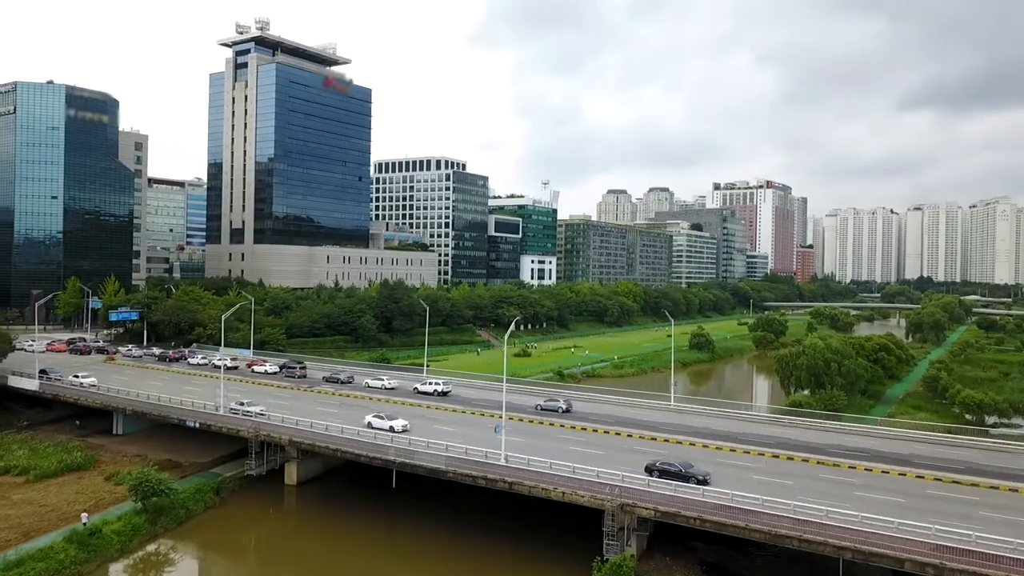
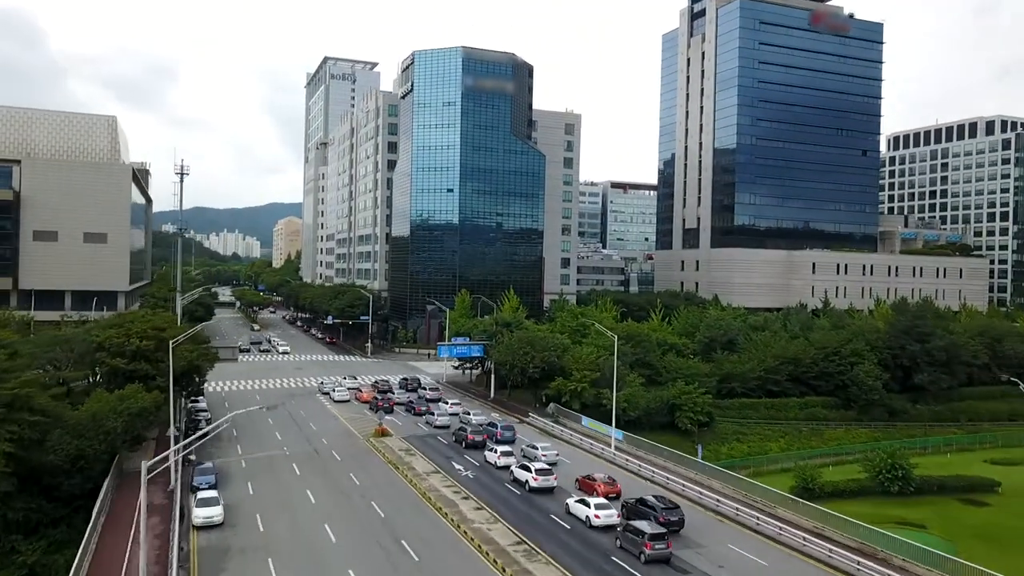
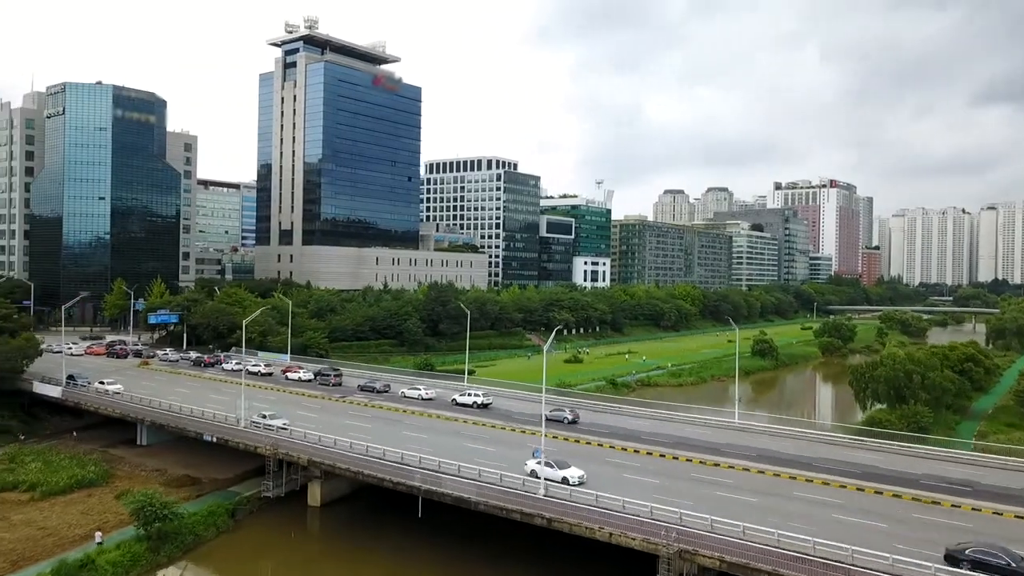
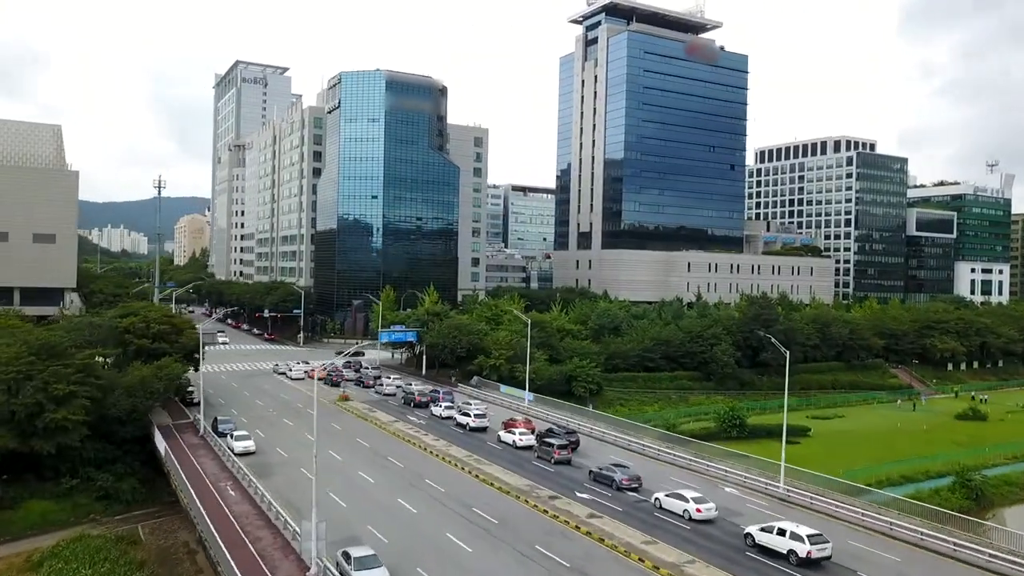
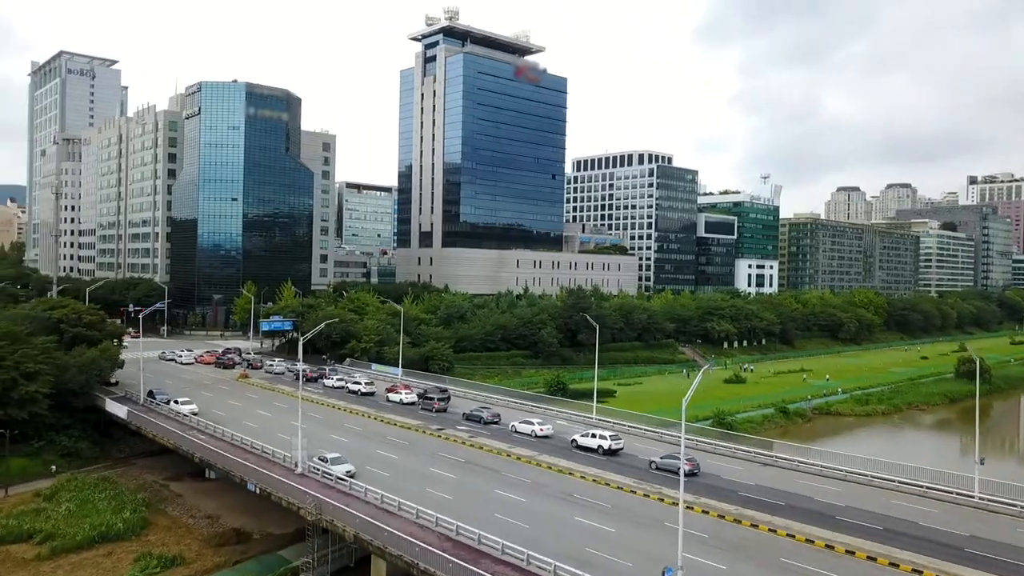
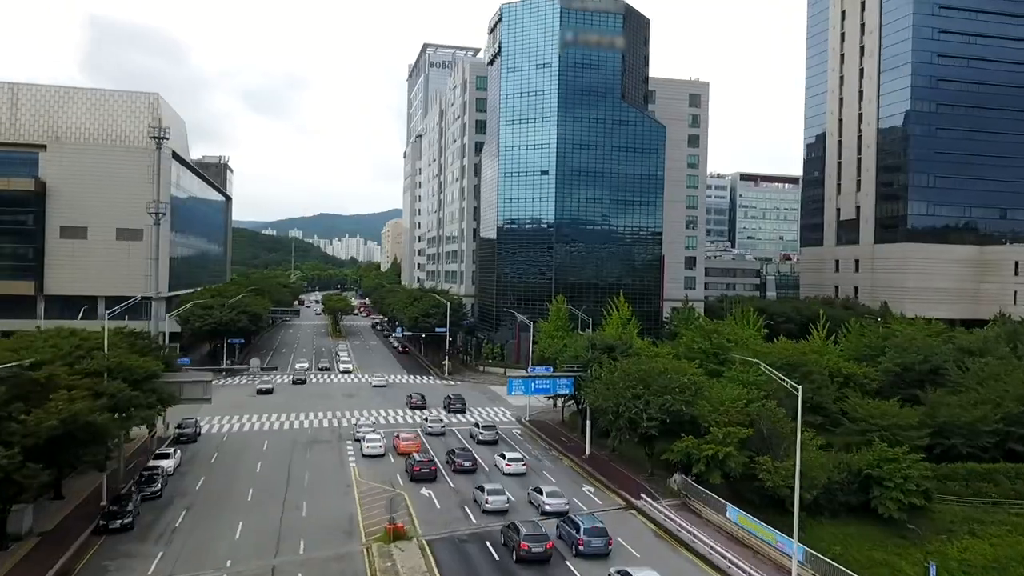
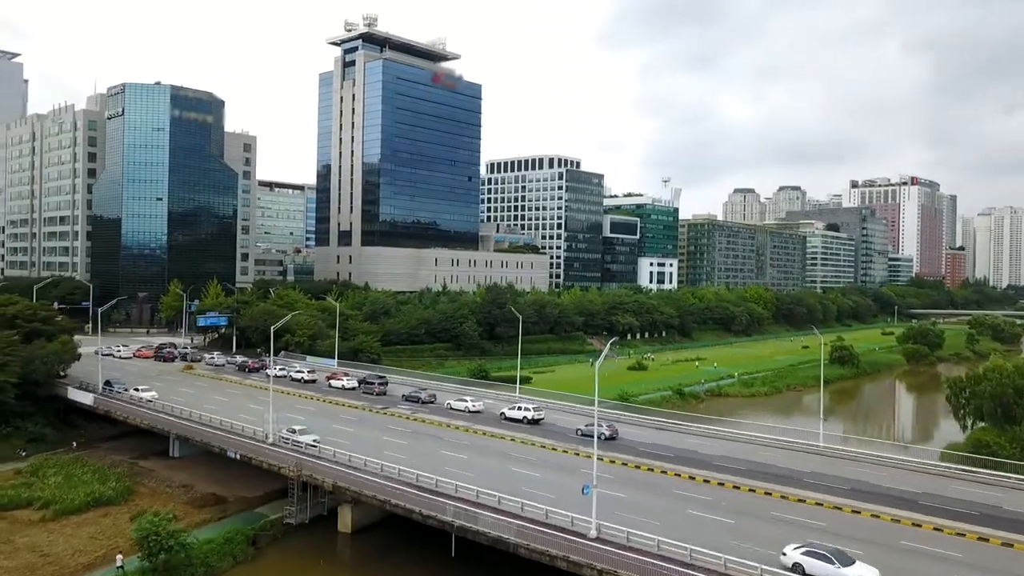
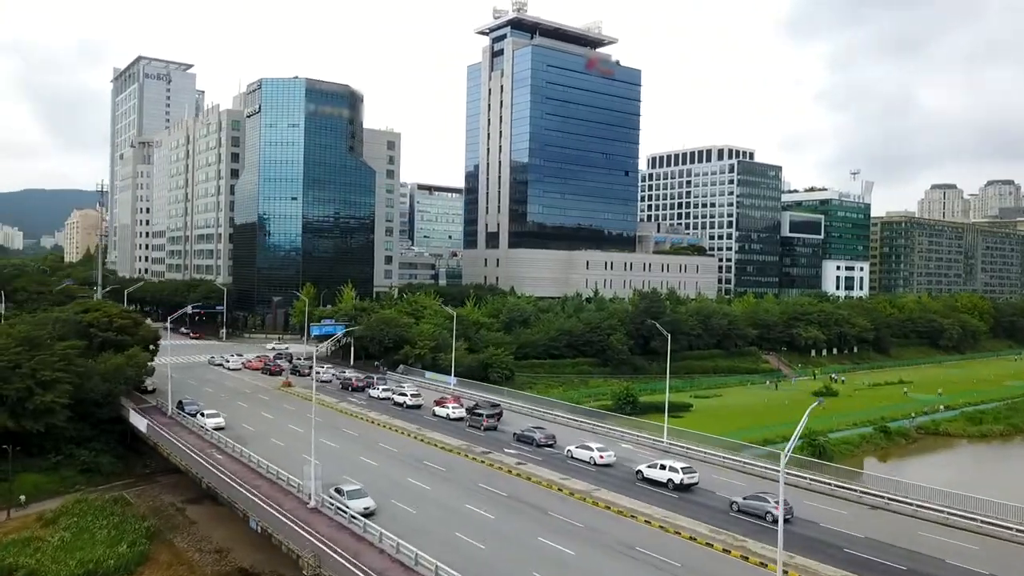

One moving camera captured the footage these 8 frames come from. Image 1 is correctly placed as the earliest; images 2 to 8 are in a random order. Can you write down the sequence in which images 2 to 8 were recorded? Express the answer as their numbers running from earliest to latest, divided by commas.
3, 7, 5, 8, 4, 2, 6
